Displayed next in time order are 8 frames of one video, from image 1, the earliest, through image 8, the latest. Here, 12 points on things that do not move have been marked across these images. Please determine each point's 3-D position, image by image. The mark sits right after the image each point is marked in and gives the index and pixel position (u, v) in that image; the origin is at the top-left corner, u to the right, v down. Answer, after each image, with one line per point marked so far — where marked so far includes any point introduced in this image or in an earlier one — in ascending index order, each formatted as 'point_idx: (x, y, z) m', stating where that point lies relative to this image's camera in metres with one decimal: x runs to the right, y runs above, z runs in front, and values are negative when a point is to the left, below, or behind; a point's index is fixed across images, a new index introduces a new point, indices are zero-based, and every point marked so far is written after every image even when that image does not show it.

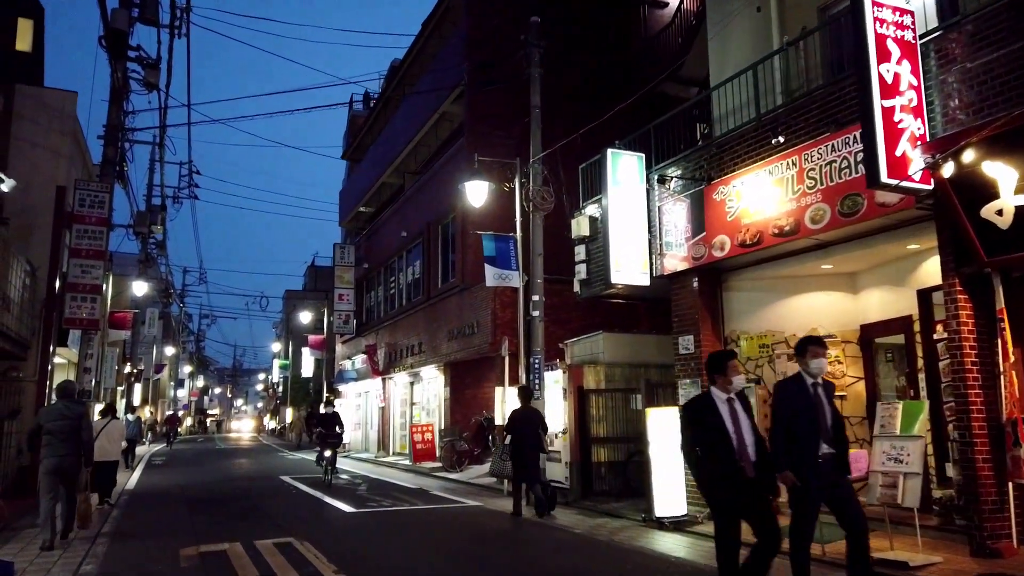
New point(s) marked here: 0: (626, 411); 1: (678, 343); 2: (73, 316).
0: (+2.1, -2.2, +12.8) m
1: (+2.5, -0.9, +10.9) m
2: (-9.3, -0.6, +15.2) m
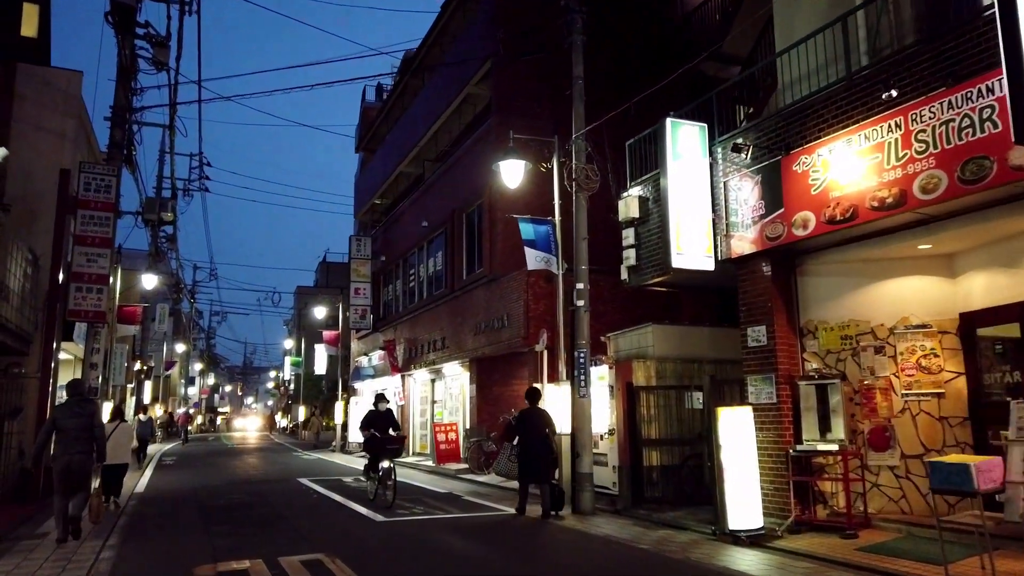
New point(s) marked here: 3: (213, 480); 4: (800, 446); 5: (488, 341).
0: (+2.8, -2.0, +11.7) m
1: (+3.2, -0.6, +9.7) m
2: (-8.6, -0.4, +14.2) m
3: (-7.1, -4.6, +16.9) m
4: (+3.6, -2.0, +8.9) m
5: (-0.6, -1.3, +17.1) m
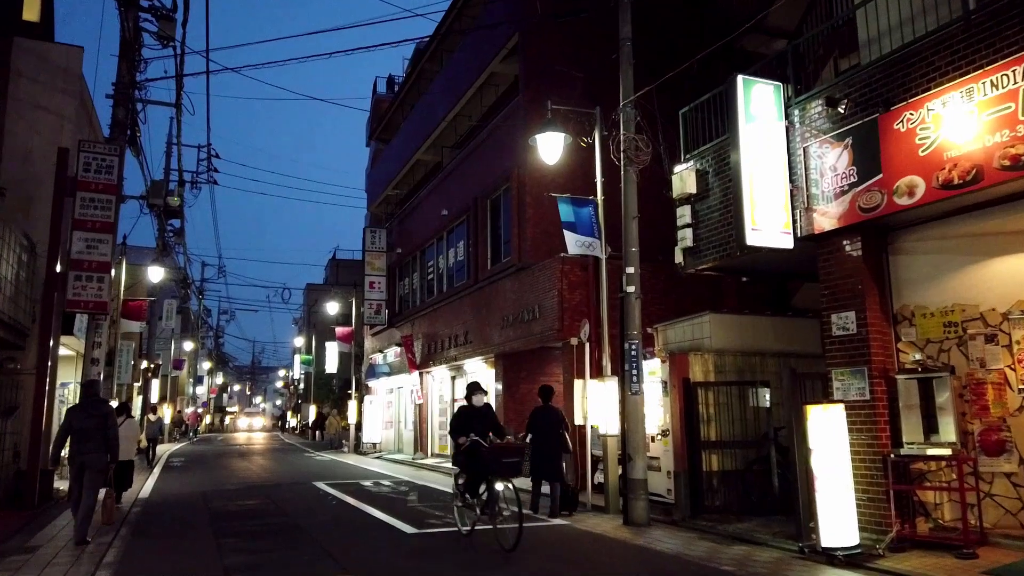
0: (+3.4, -1.8, +10.5) m
1: (+3.8, -0.4, +8.5) m
2: (-8.0, -0.2, +13.1) m
3: (-6.4, -4.4, +15.8) m
4: (+4.2, -1.8, +7.7) m
5: (+0.1, -1.1, +15.9) m
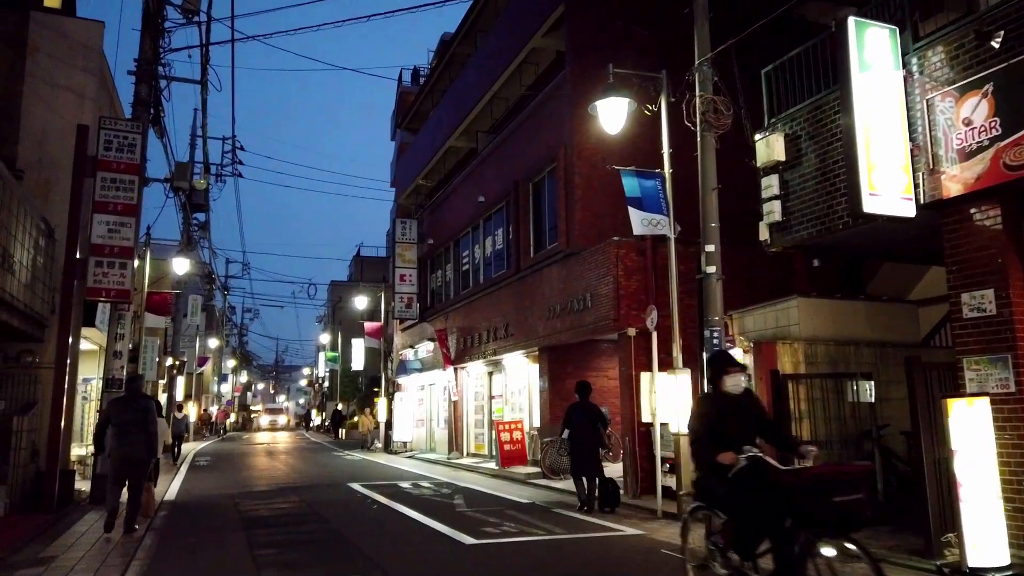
0: (+4.2, -1.5, +9.3) m
1: (+4.6, -0.2, +7.3) m
2: (-7.1, 0.0, +12.2) m
3: (-5.4, -4.1, +14.9) m
4: (+5.0, -1.5, +6.5) m
5: (+1.1, -0.8, +14.8) m
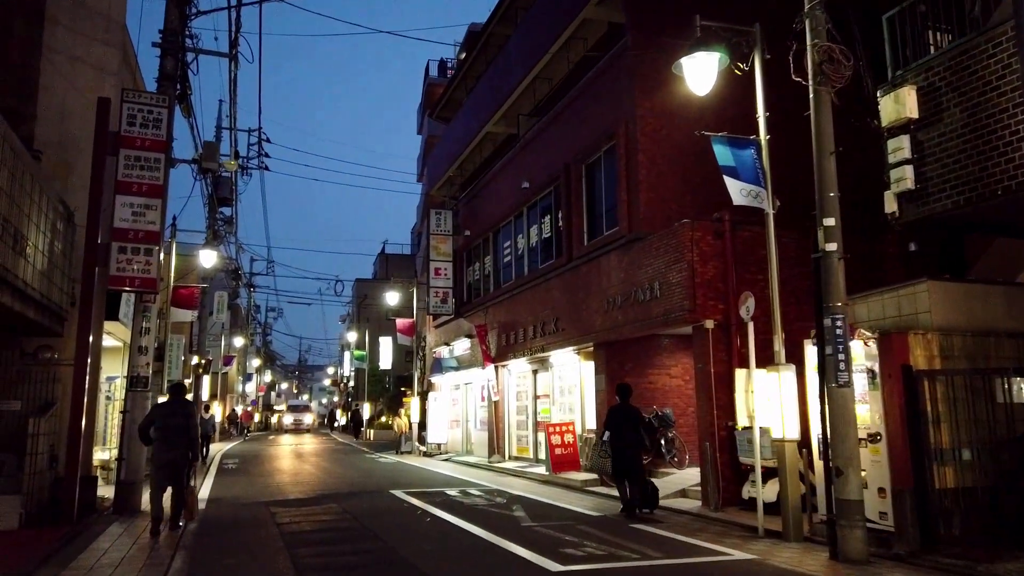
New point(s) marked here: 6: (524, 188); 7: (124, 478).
0: (+5.2, -1.3, +7.9) m
1: (+5.5, +0.1, +5.9) m
2: (-6.0, +0.2, +11.1) m
3: (-4.3, -4.0, +13.7) m
4: (+5.8, -1.3, +5.1) m
5: (+2.2, -0.6, +13.4) m
6: (+0.3, +2.6, +18.6) m
7: (-6.6, -3.2, +12.0) m
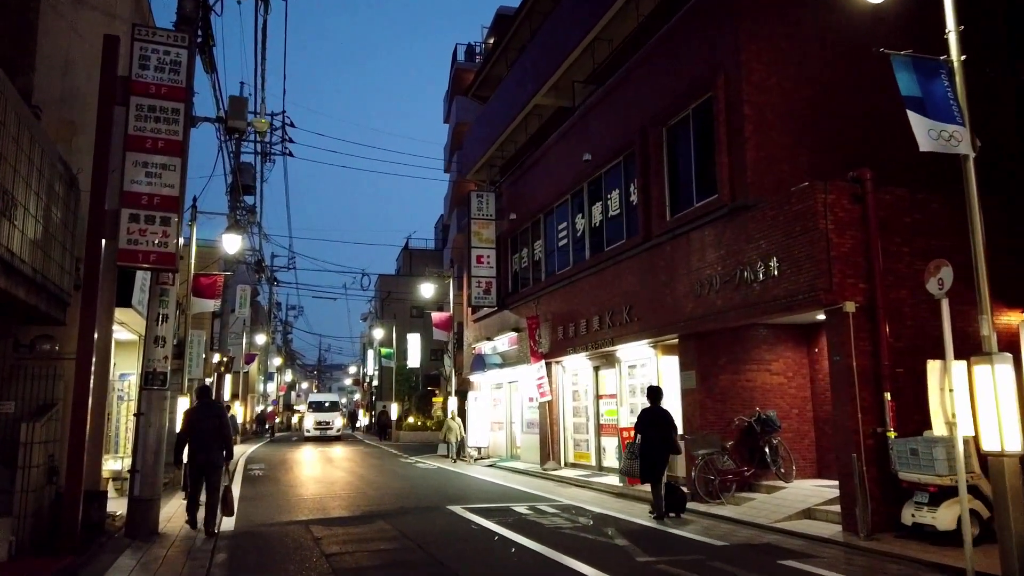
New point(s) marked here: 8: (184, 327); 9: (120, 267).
0: (+6.3, -1.0, +5.7) m
1: (+6.6, +0.4, +3.7) m
2: (-4.8, +0.5, +9.1) m
3: (-3.1, -3.6, +11.7) m
4: (+6.9, -0.9, +2.8) m
5: (+3.4, -0.3, +11.3) m
6: (+1.7, +2.9, +16.5) m
7: (-5.3, -2.9, +10.0) m
8: (-8.0, -0.9, +17.3) m
9: (-5.1, +0.3, +9.2) m
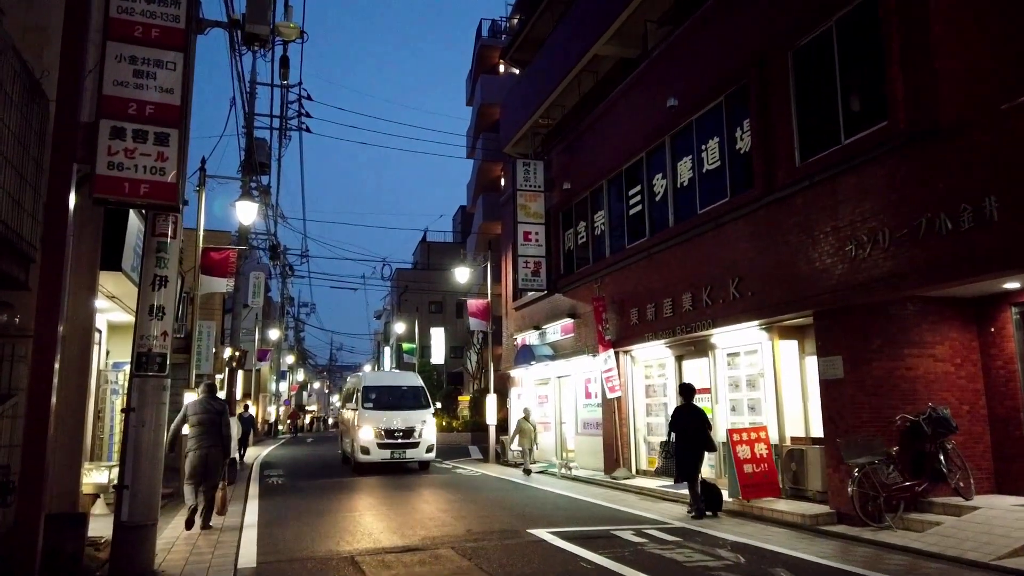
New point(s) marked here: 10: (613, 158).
0: (+7.5, -0.4, +2.9) m
1: (+7.8, +0.9, +0.9) m
2: (-3.6, +1.0, +6.5) m
3: (-1.8, -3.1, +9.1) m
4: (+8.1, -0.4, +0.1) m
5: (+4.7, +0.3, +8.6) m
6: (+3.0, +3.4, +13.8) m
7: (-4.0, -2.4, +7.4) m
8: (-6.6, -0.4, +14.7) m
9: (-3.8, +0.8, +6.5) m
10: (+2.3, +3.0, +16.2) m
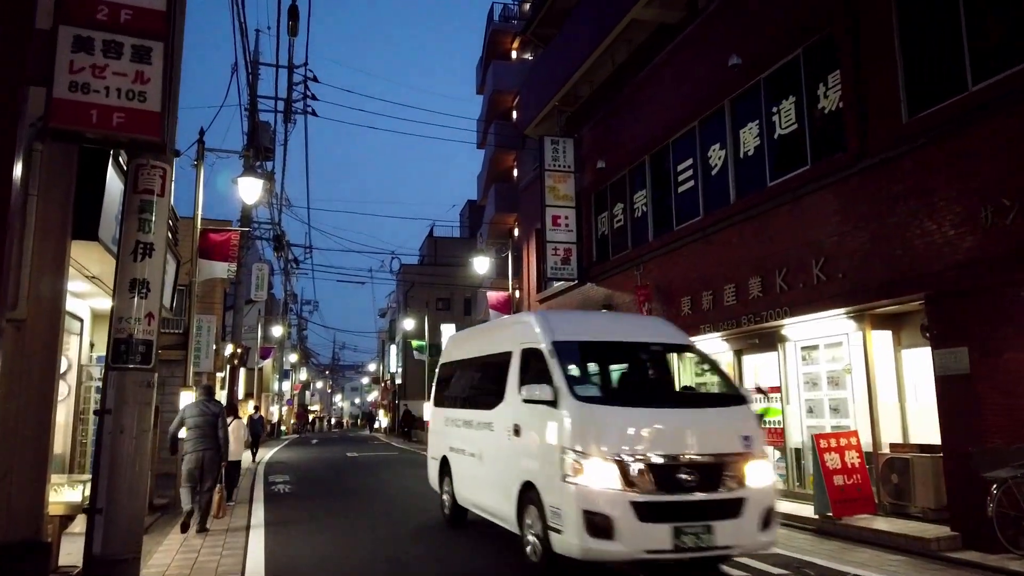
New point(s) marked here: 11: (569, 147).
0: (+8.2, -0.2, +1.3) m
1: (+8.4, +1.2, -0.7) m
2: (-2.9, +1.3, +4.9) m
3: (-1.1, -2.9, +7.5) m
4: (+8.8, -0.1, -1.5) m
5: (+5.4, +0.5, +7.0) m
6: (+3.7, +3.7, +12.2) m
7: (-3.4, -2.1, +5.8) m
8: (-6.0, -0.1, +13.1) m
9: (-3.2, +1.1, +4.9) m
10: (+3.0, +3.2, +14.6) m
11: (+1.4, +3.5, +17.7) m
